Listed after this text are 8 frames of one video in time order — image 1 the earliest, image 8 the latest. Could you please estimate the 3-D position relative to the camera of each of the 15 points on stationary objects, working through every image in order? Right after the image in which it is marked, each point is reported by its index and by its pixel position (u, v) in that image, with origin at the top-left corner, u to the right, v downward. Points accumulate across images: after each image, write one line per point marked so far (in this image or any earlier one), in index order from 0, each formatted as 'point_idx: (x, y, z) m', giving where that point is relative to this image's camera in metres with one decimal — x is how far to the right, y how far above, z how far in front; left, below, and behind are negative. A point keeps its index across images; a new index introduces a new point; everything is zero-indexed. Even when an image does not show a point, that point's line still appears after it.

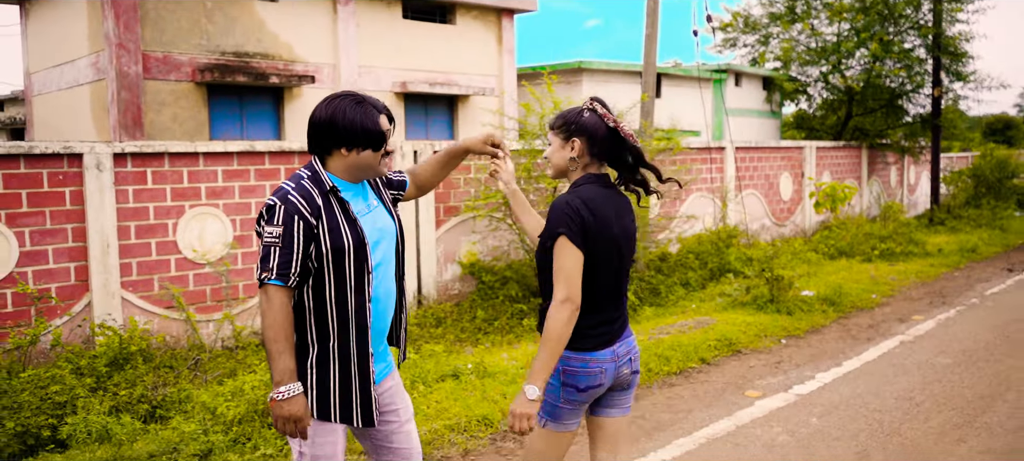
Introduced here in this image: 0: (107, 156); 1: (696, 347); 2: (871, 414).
0: (-3.0, +0.6, +6.2) m
1: (+1.3, -0.8, +6.0) m
2: (+2.0, -1.0, +4.6) m
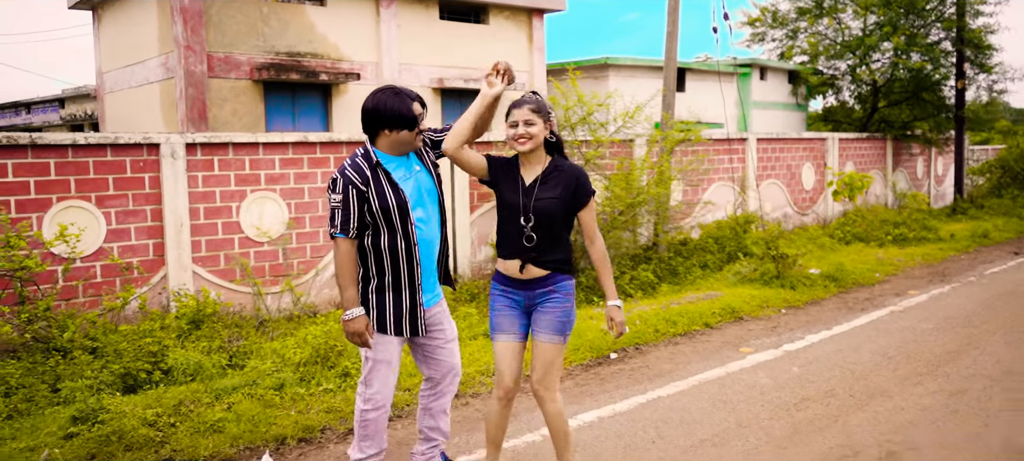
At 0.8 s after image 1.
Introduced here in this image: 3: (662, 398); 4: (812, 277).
0: (-2.8, +0.7, +7.1) m
1: (+1.5, -0.7, +6.8) m
2: (+2.1, -0.9, +5.3) m
3: (+0.8, -0.9, +4.7) m
4: (+3.0, -0.5, +8.3) m
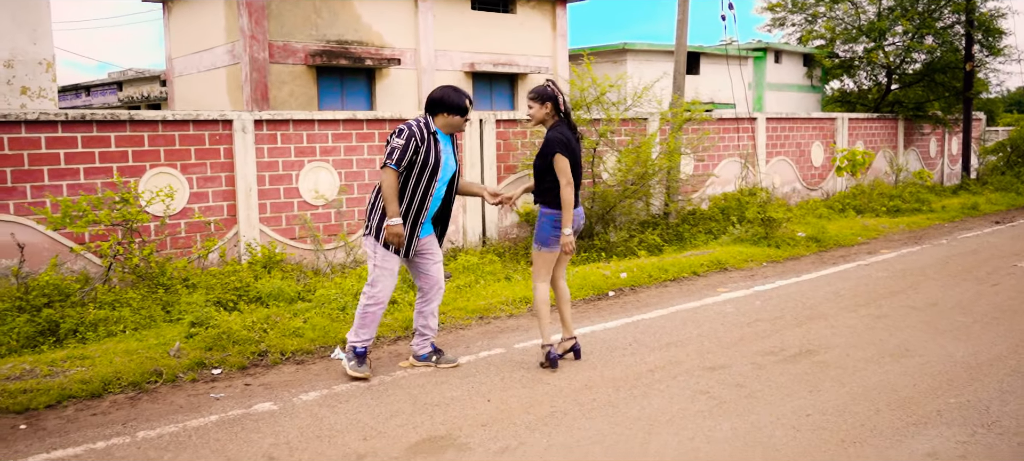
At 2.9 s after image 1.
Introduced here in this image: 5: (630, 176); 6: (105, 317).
0: (-2.6, +1.1, +8.4) m
1: (+1.7, -0.3, +7.9) m
2: (+2.2, -0.5, +6.5) m
3: (+0.9, -0.6, +5.9) m
4: (+3.2, -0.1, +9.4) m
5: (+1.4, +0.7, +10.3) m
6: (-2.9, -0.6, +5.9) m
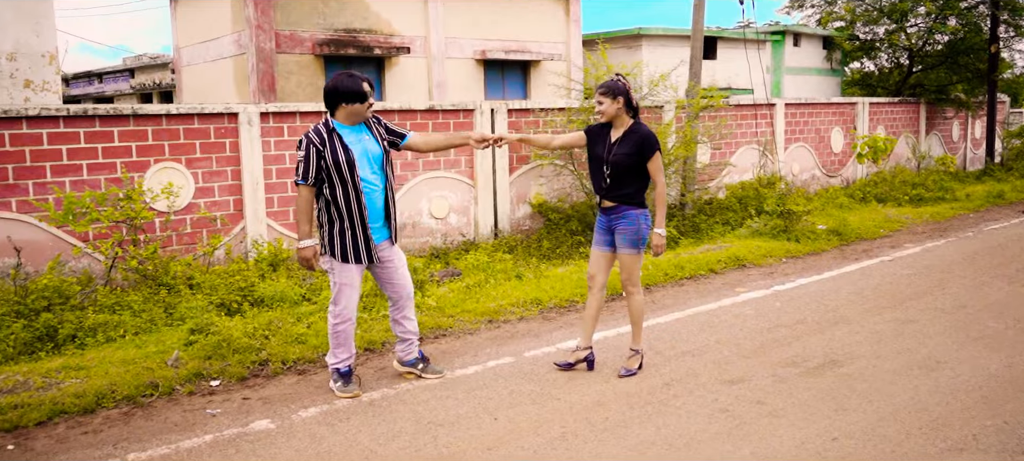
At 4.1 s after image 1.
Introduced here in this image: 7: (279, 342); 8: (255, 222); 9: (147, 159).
0: (-2.5, +1.1, +8.2) m
1: (+1.8, -0.3, +7.7) m
2: (+2.3, -0.5, +6.2) m
3: (+1.0, -0.6, +5.7) m
4: (+3.3, 0.0, +9.1) m
5: (+1.6, +0.8, +10.1) m
6: (-2.8, -0.6, +5.8) m
7: (-1.5, -0.7, +5.2) m
8: (-2.5, +0.1, +8.3) m
9: (-3.3, +0.7, +7.7) m
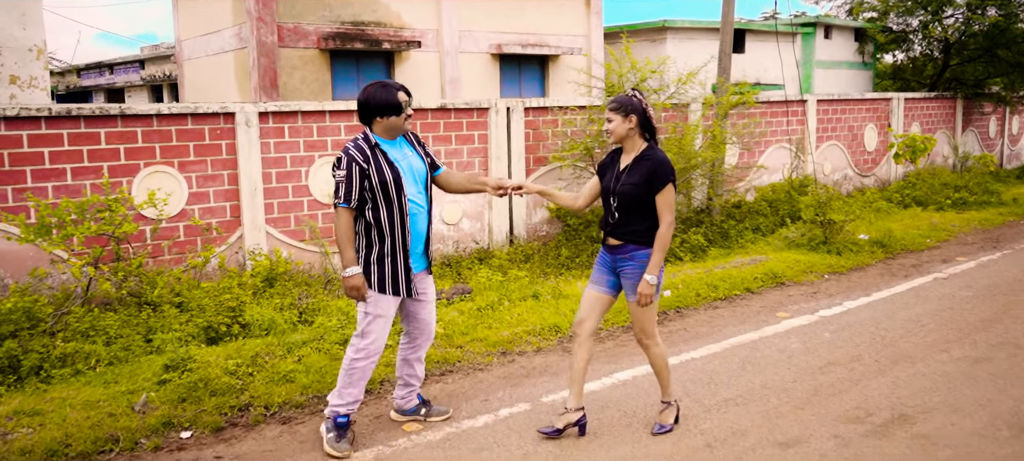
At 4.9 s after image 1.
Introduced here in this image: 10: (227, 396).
0: (-2.3, +1.1, +7.6) m
1: (+1.9, -0.4, +7.0) m
2: (+2.4, -0.7, +5.5) m
3: (+1.1, -0.8, +5.0) m
4: (+3.5, -0.1, +8.4) m
5: (+1.8, +0.7, +9.4) m
6: (-2.7, -0.7, +5.2) m
7: (-1.4, -0.8, +4.6) m
8: (-2.4, 0.0, +7.7) m
9: (-3.2, +0.6, +7.1) m
10: (-1.5, -0.9, +4.4) m
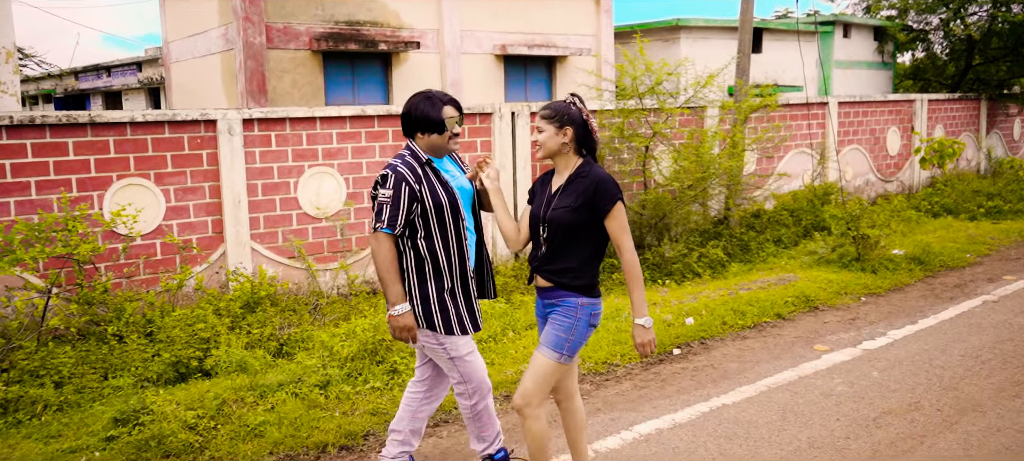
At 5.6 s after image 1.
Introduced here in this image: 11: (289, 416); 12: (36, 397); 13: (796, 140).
0: (-2.3, +0.9, +7.0) m
1: (+2.0, -0.5, +6.3) m
2: (+2.5, -0.8, +4.9) m
3: (+1.1, -0.9, +4.4) m
4: (+3.5, -0.3, +7.7) m
5: (+1.8, +0.5, +8.7) m
6: (-2.7, -0.9, +4.6) m
7: (-1.4, -1.0, +4.0) m
8: (-2.3, -0.1, +7.0) m
9: (-3.1, +0.4, +6.4) m
10: (-1.5, -1.0, +3.8) m
11: (-1.1, -0.9, +4.2) m
12: (-2.6, -0.9, +4.6) m
13: (+4.0, +1.3, +11.7) m
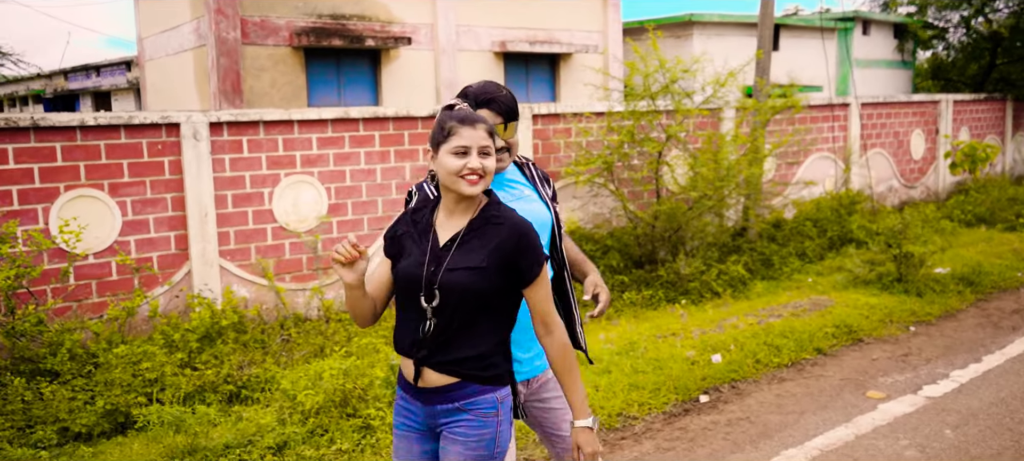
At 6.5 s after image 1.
0: (-2.3, +0.8, +6.1) m
1: (+2.0, -0.7, +5.5) m
2: (+2.4, -0.9, +4.0) m
3: (+1.1, -1.1, +3.6) m
4: (+3.5, -0.4, +6.9) m
5: (+1.8, +0.4, +7.9) m
6: (-2.7, -1.0, +3.7) m
7: (-1.4, -1.1, +3.2) m
8: (-2.3, -0.3, +6.2) m
9: (-3.2, +0.3, +5.6) m
10: (-1.5, -1.2, +3.0) m
11: (-1.1, -1.1, +3.4) m
12: (-2.6, -1.1, +3.8) m
13: (+4.0, +1.1, +10.8) m
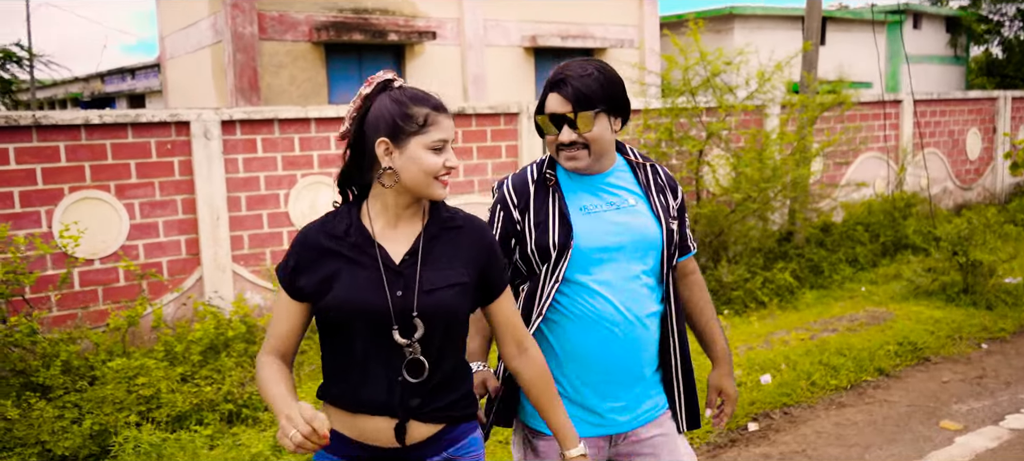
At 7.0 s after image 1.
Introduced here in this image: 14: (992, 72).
0: (-2.1, +0.7, +5.8) m
1: (+2.1, -0.7, +5.0) m
2: (+2.5, -1.0, +3.5) m
3: (+1.2, -1.1, +3.0) m
4: (+3.8, -0.4, +6.2) m
5: (+2.1, +0.4, +7.3) m
6: (-2.6, -1.1, +3.4) m
7: (-1.3, -1.1, +2.8) m
8: (-2.2, -0.3, +5.8) m
9: (-3.0, +0.3, +5.3) m
10: (-1.5, -1.2, +2.6) m
11: (-1.1, -1.1, +3.0) m
12: (-2.5, -1.1, +3.4) m
13: (+4.4, +1.1, +10.2) m
14: (+9.6, +3.2, +16.6) m
